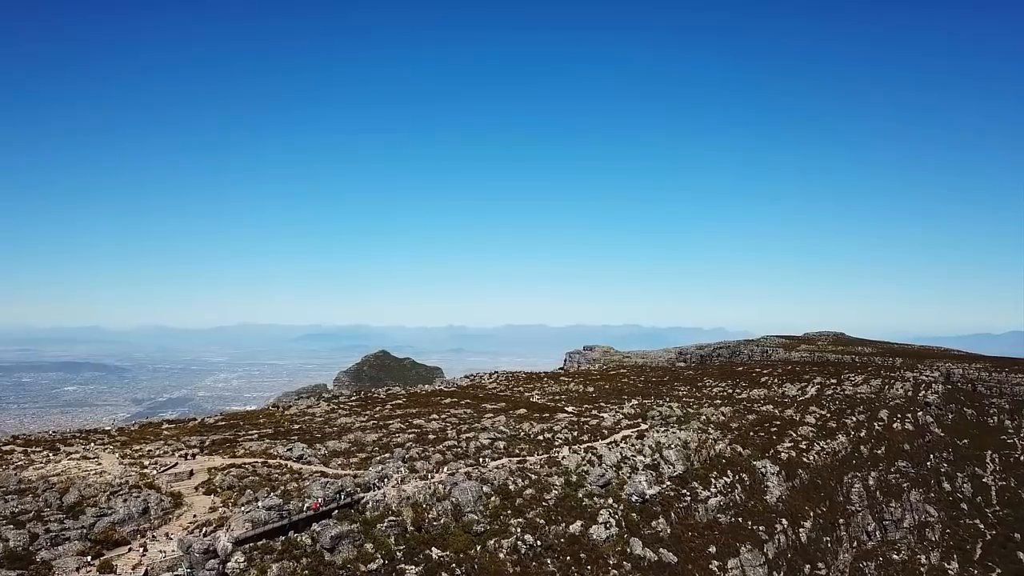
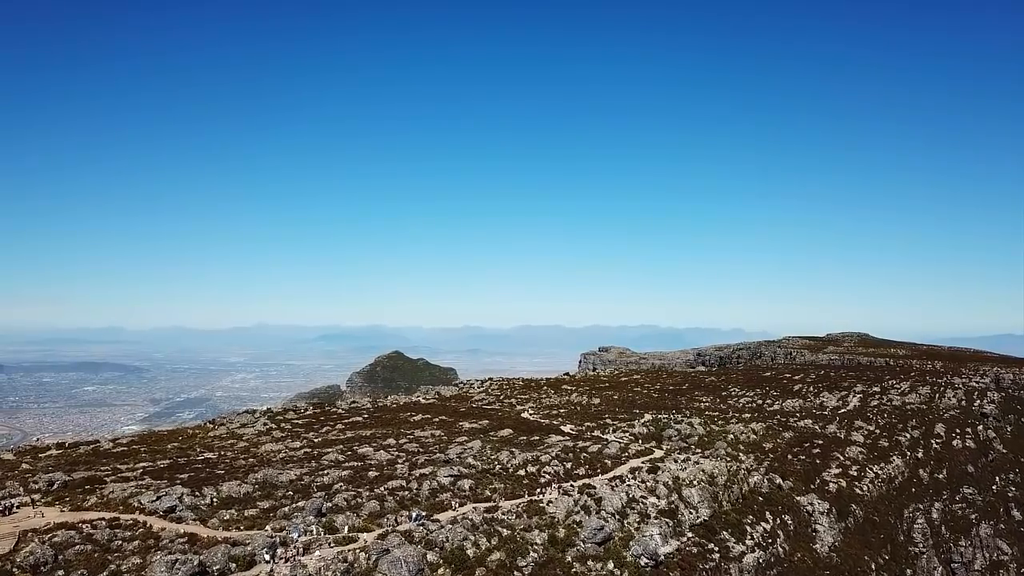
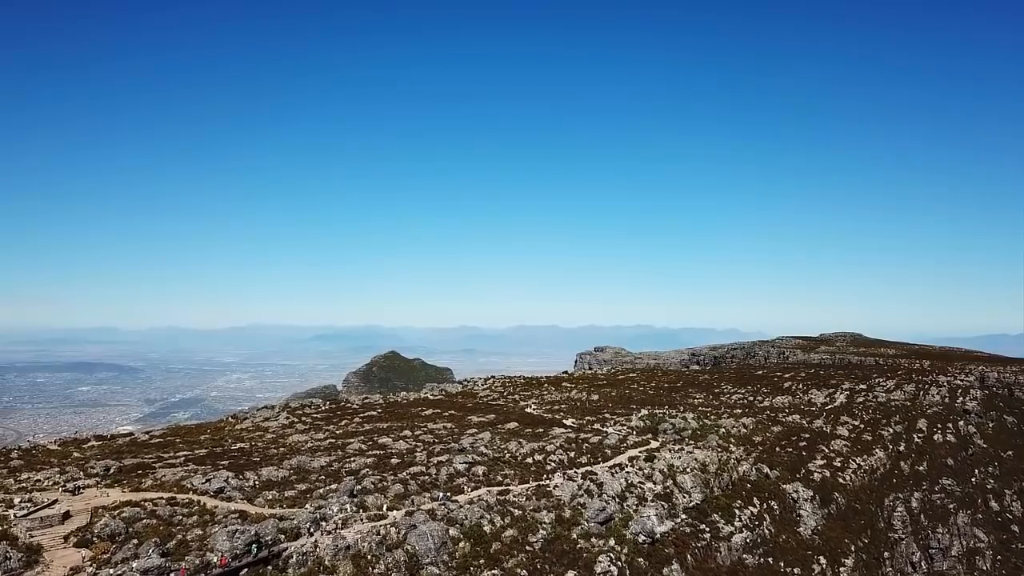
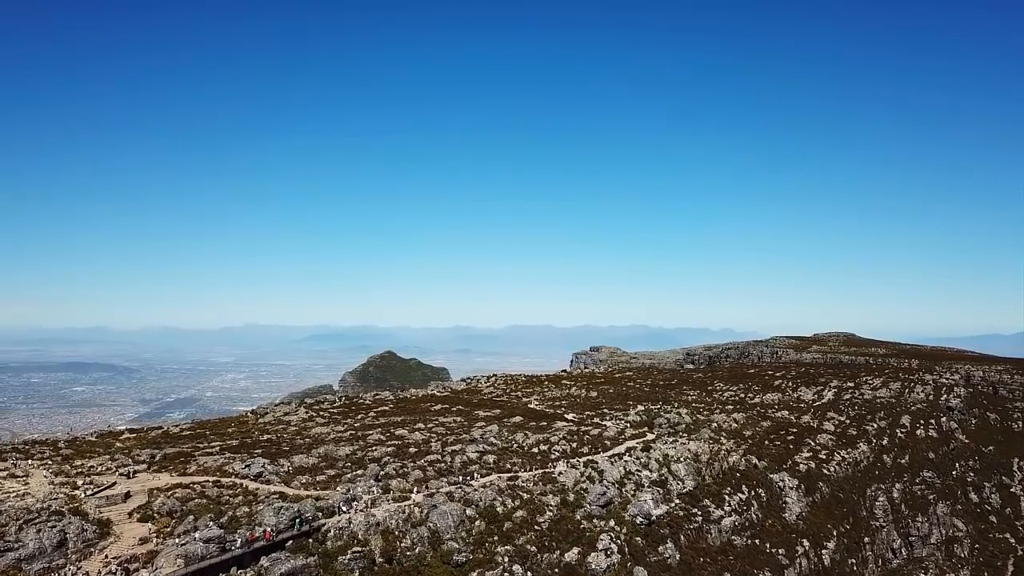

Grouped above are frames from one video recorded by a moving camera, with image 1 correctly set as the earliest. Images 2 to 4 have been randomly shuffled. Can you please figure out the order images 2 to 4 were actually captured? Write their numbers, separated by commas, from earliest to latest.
4, 3, 2
